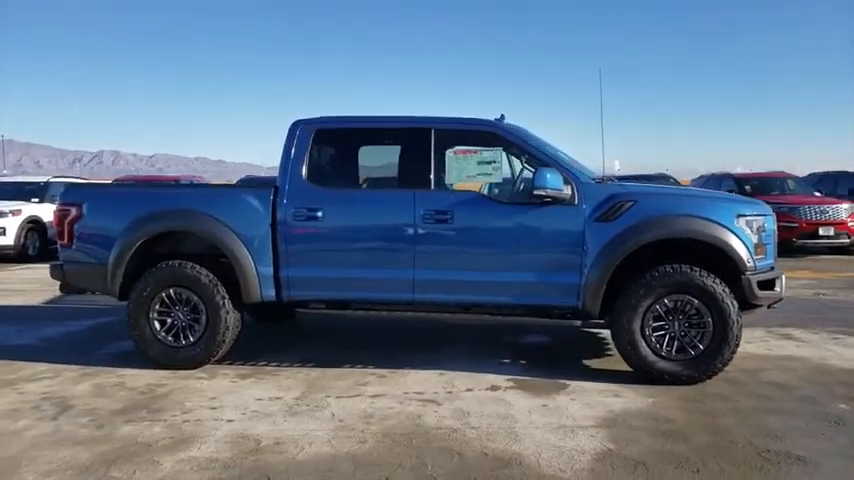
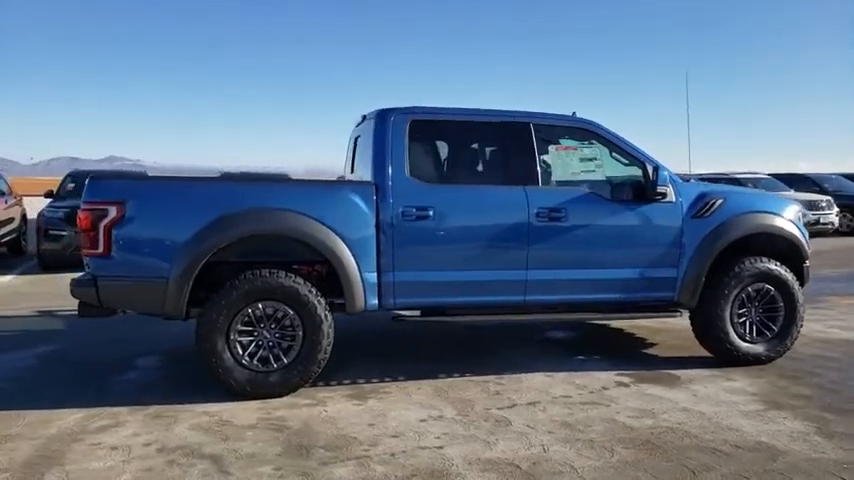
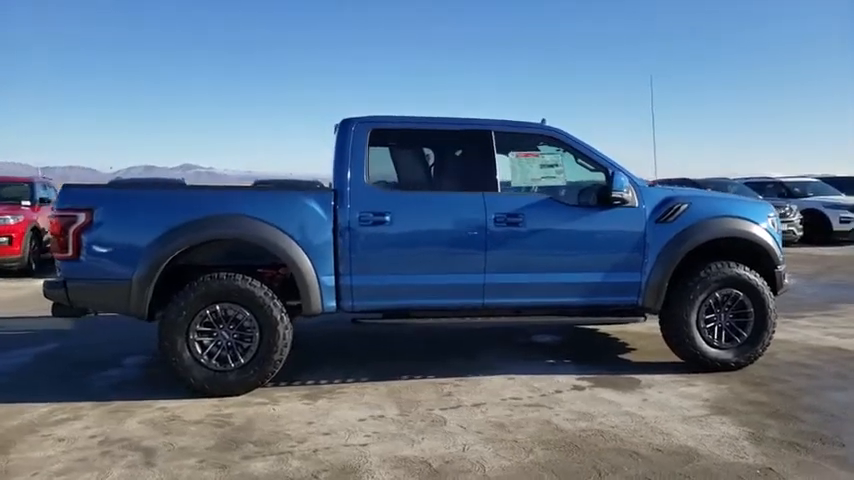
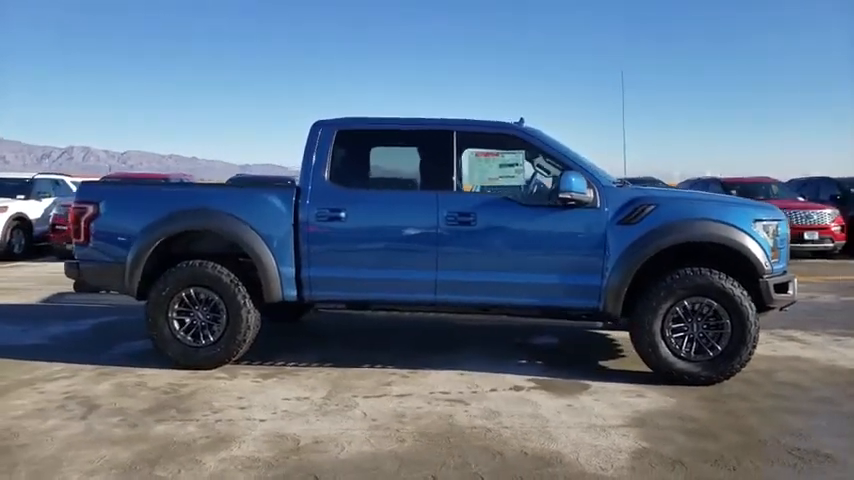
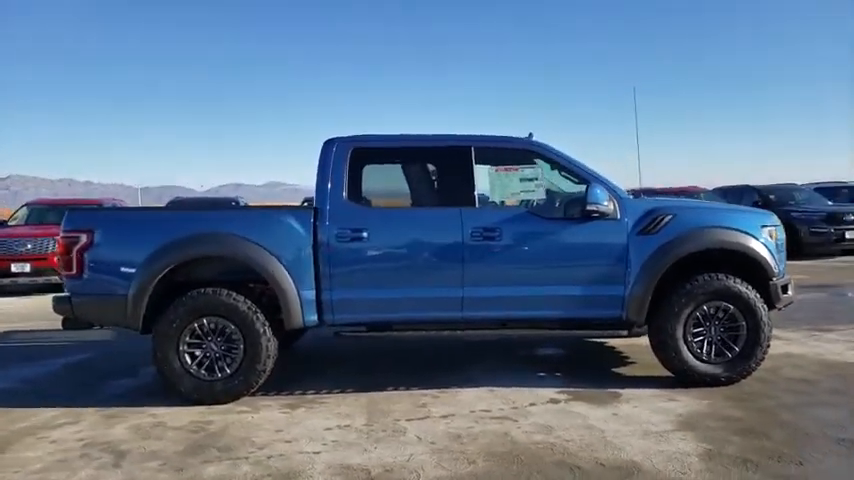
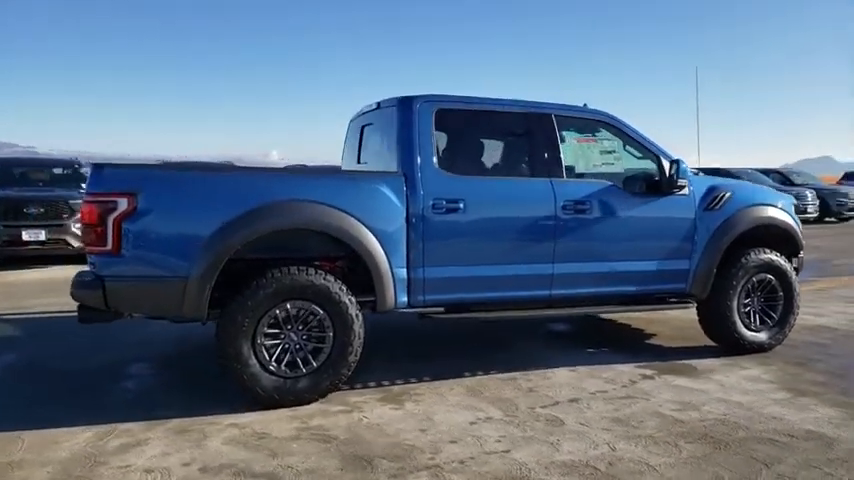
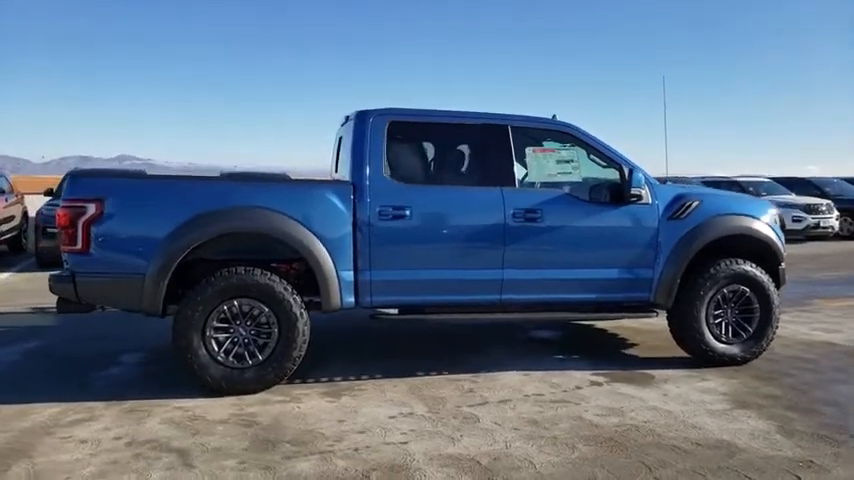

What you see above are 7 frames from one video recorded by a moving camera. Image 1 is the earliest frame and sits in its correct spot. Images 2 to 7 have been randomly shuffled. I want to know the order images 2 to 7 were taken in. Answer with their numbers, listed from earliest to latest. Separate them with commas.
4, 5, 3, 7, 2, 6
